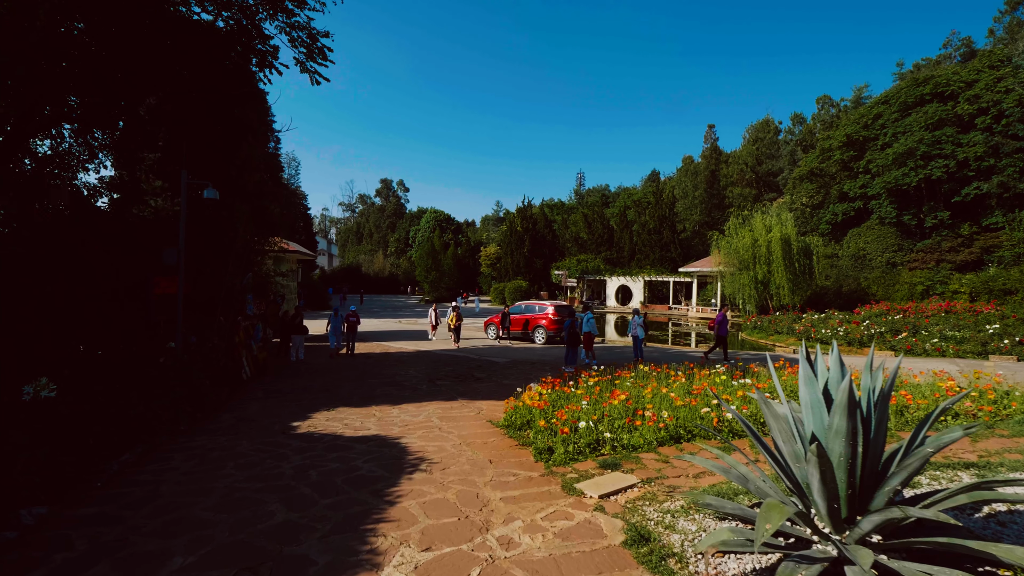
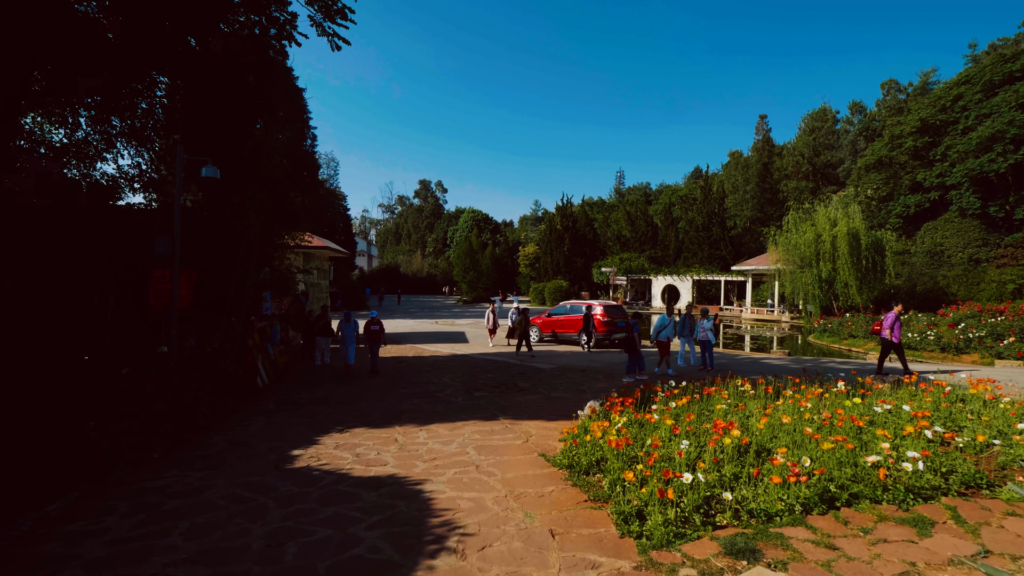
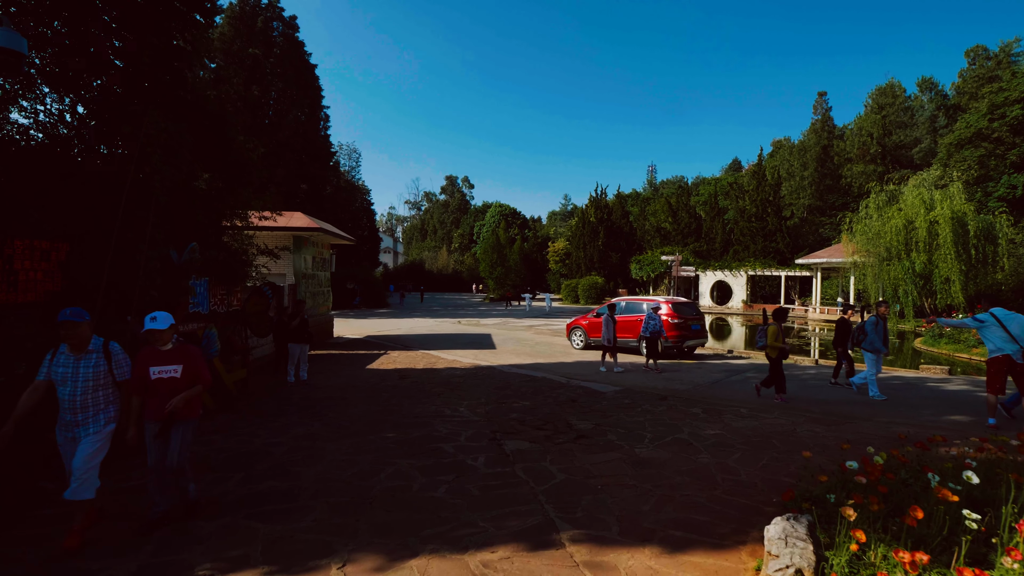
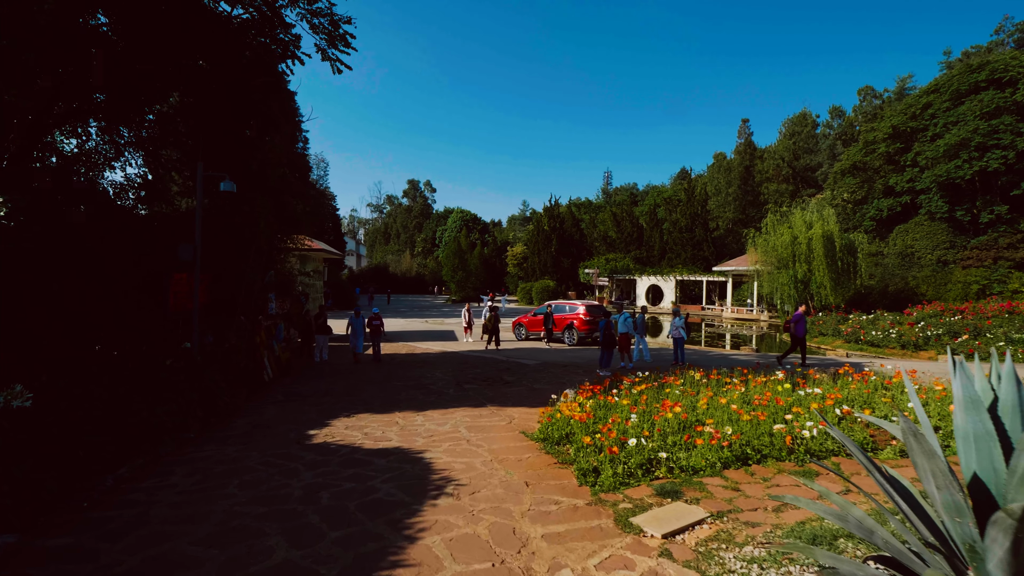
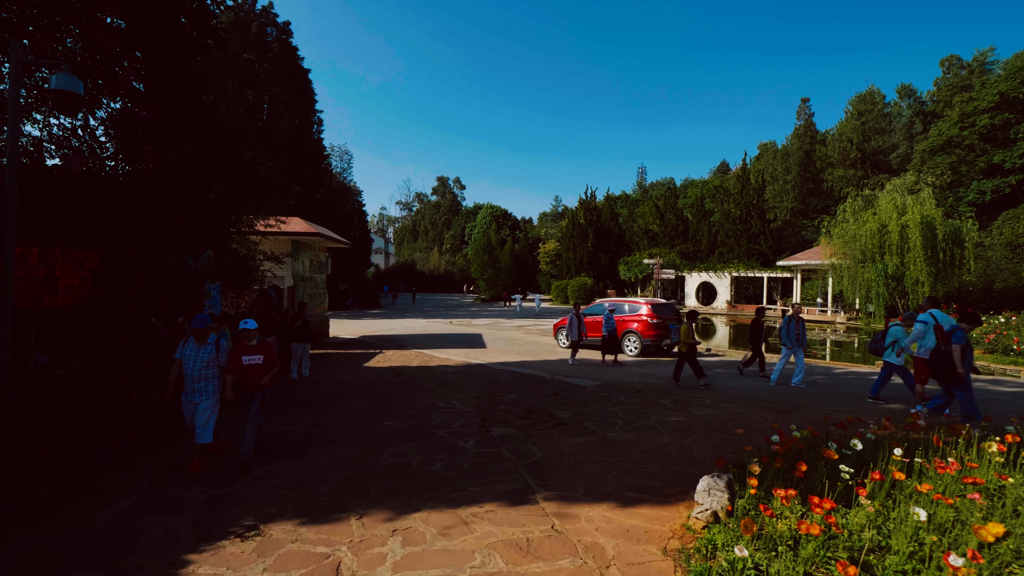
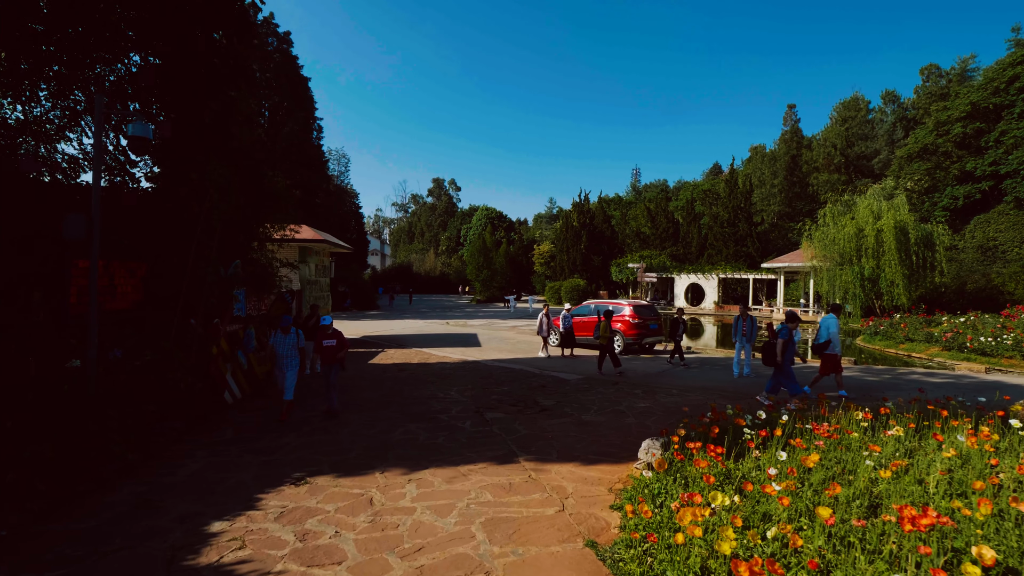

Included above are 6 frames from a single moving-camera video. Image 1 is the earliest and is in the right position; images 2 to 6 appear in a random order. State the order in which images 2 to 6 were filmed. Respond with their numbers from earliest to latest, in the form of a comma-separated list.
4, 2, 6, 5, 3
